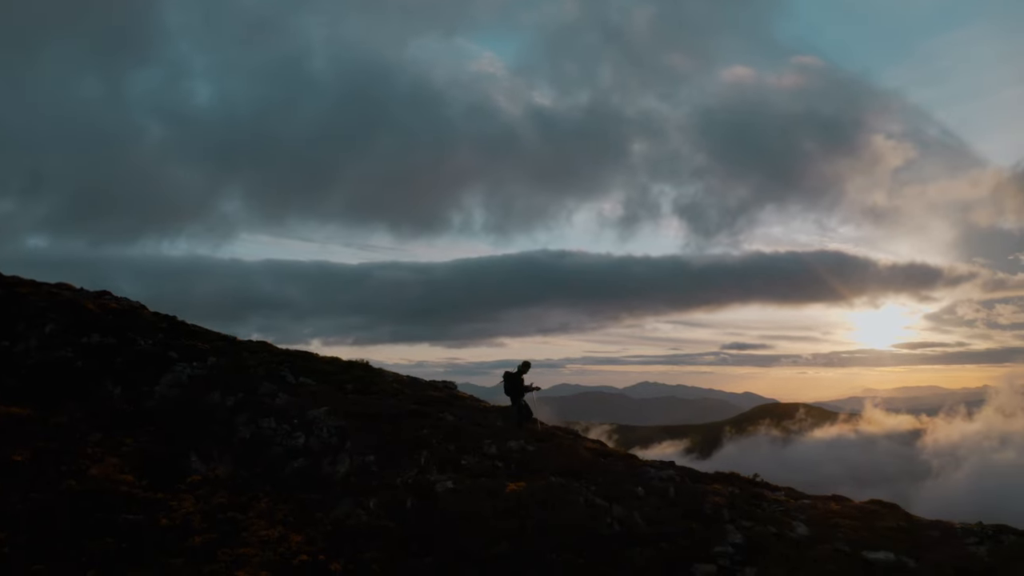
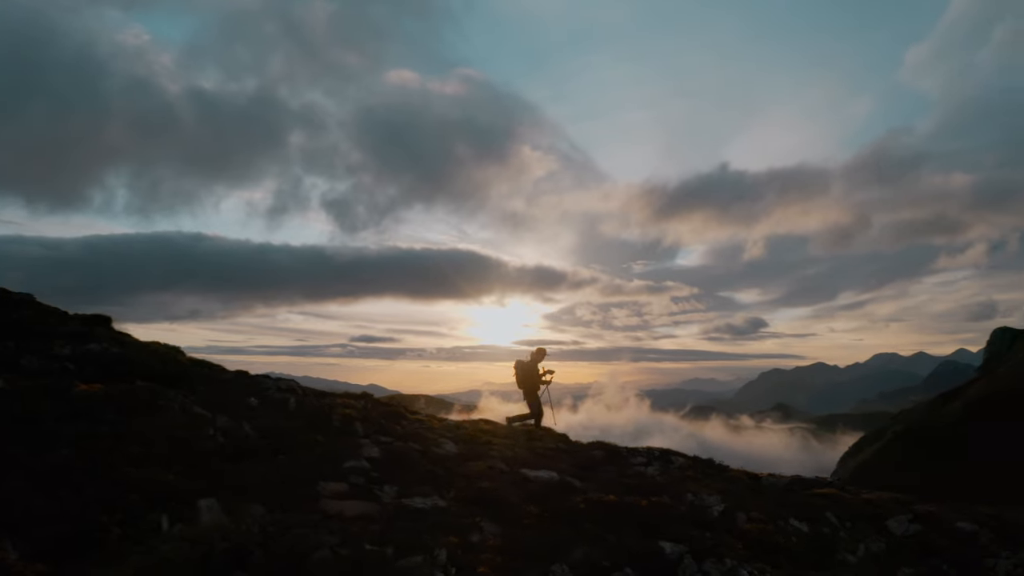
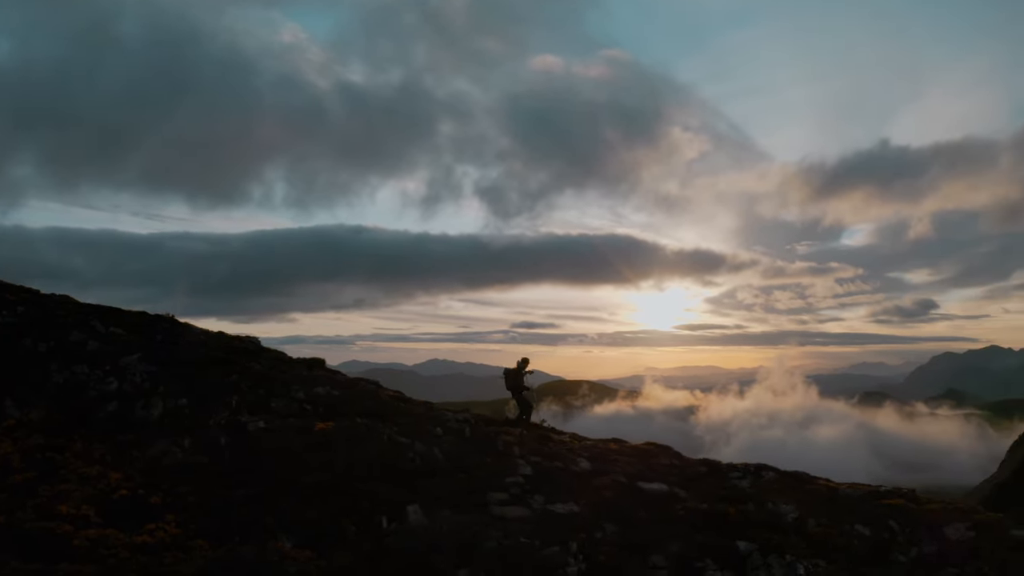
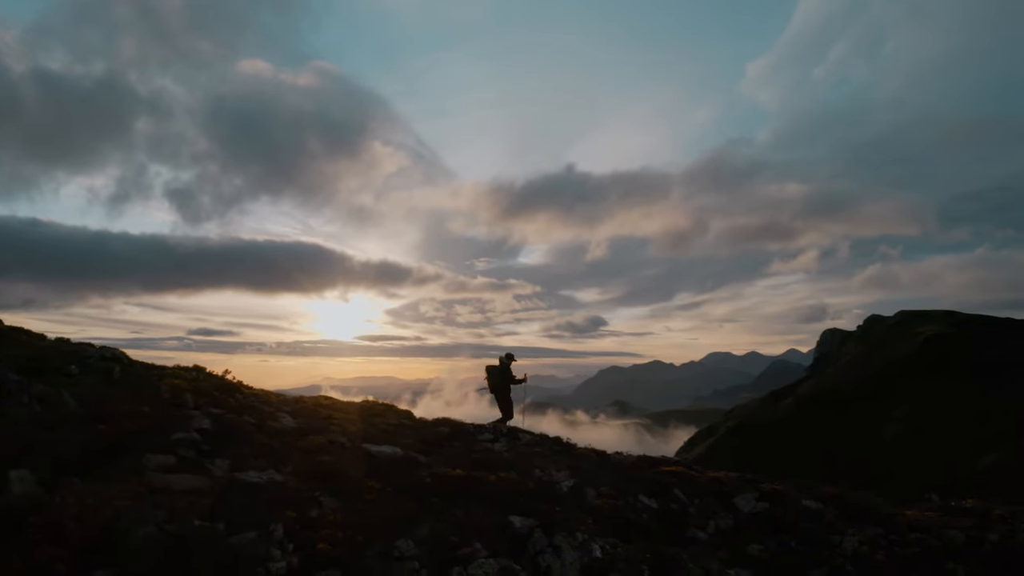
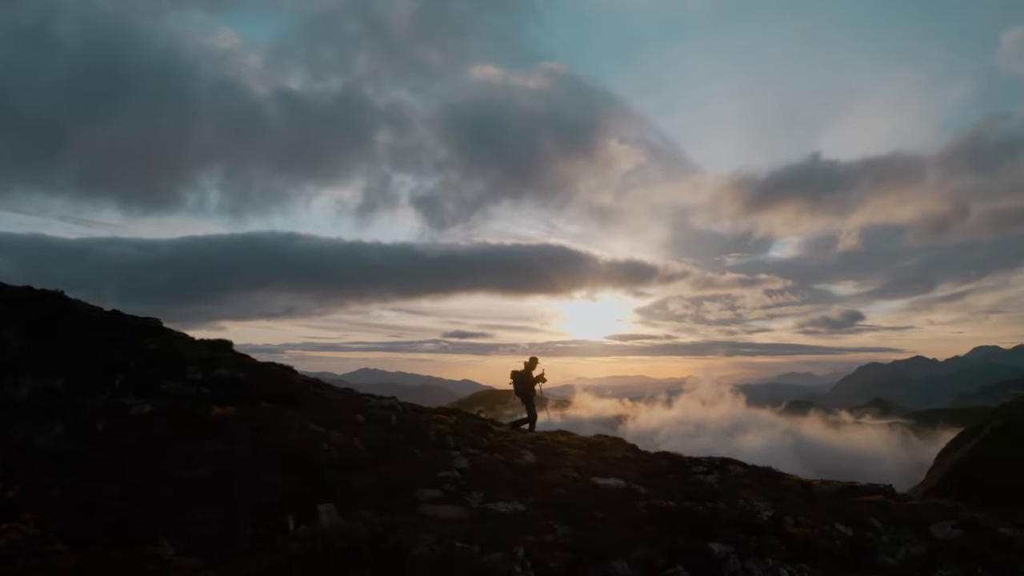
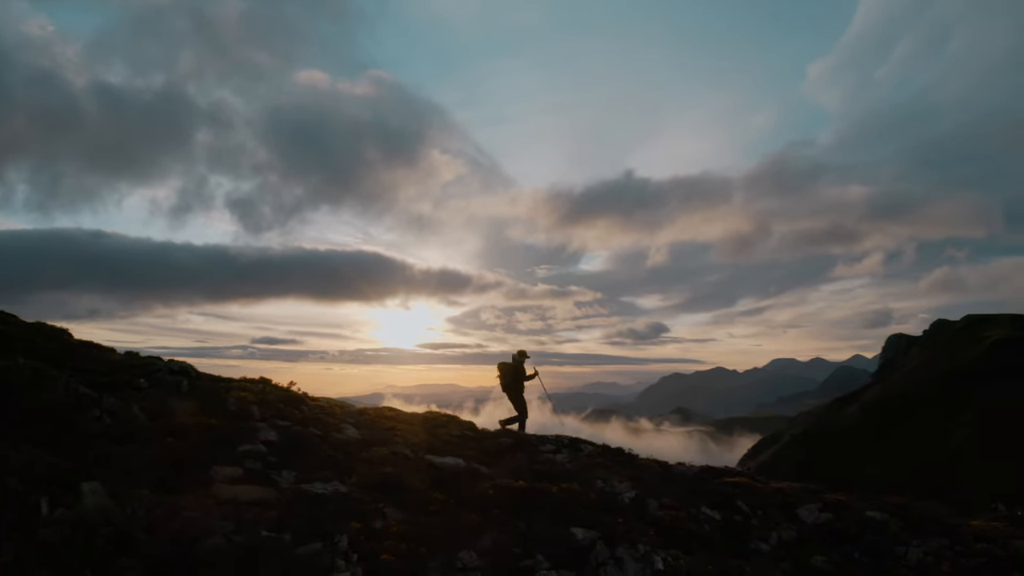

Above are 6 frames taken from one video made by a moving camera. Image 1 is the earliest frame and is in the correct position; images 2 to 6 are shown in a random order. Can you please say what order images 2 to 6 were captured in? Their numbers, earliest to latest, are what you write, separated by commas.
3, 5, 2, 6, 4
